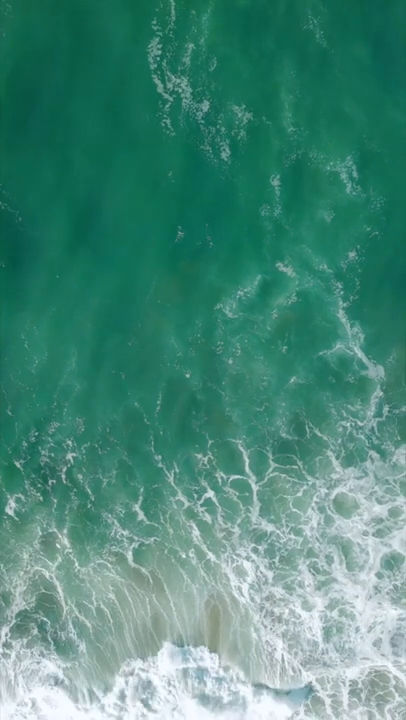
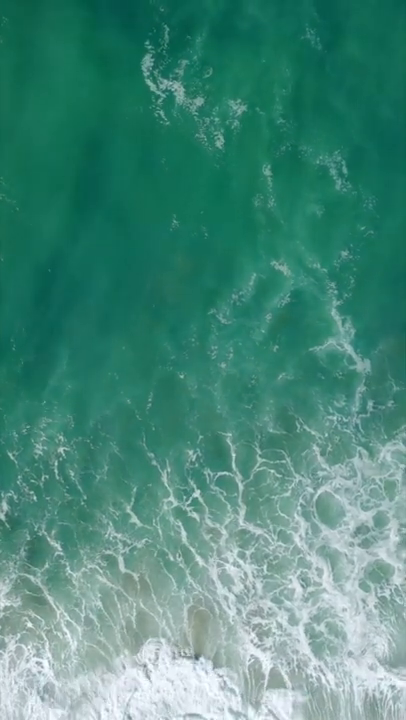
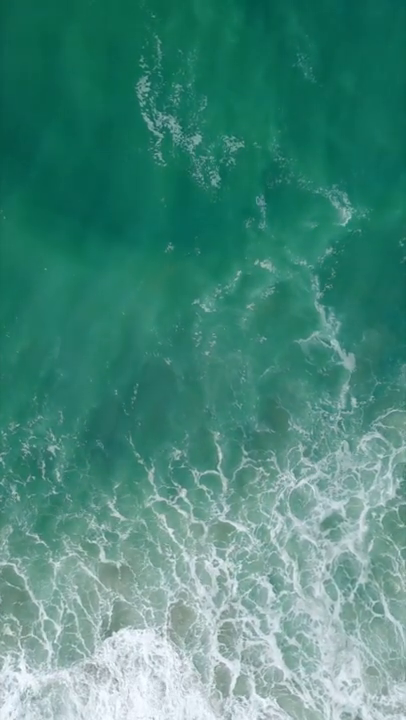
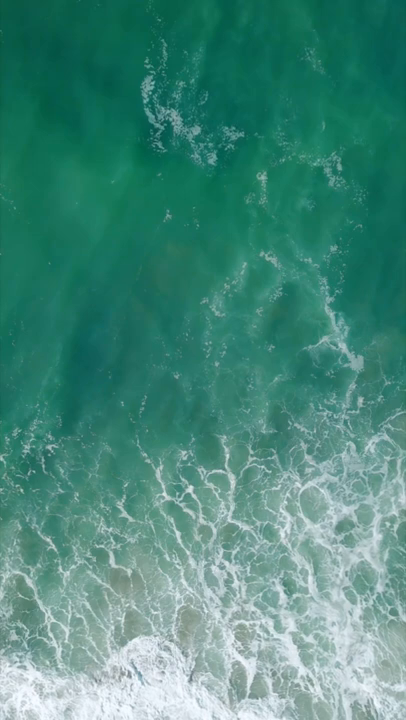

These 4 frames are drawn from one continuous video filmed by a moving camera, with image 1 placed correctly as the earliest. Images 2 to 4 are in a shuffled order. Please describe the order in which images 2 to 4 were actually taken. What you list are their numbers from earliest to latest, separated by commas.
2, 4, 3
